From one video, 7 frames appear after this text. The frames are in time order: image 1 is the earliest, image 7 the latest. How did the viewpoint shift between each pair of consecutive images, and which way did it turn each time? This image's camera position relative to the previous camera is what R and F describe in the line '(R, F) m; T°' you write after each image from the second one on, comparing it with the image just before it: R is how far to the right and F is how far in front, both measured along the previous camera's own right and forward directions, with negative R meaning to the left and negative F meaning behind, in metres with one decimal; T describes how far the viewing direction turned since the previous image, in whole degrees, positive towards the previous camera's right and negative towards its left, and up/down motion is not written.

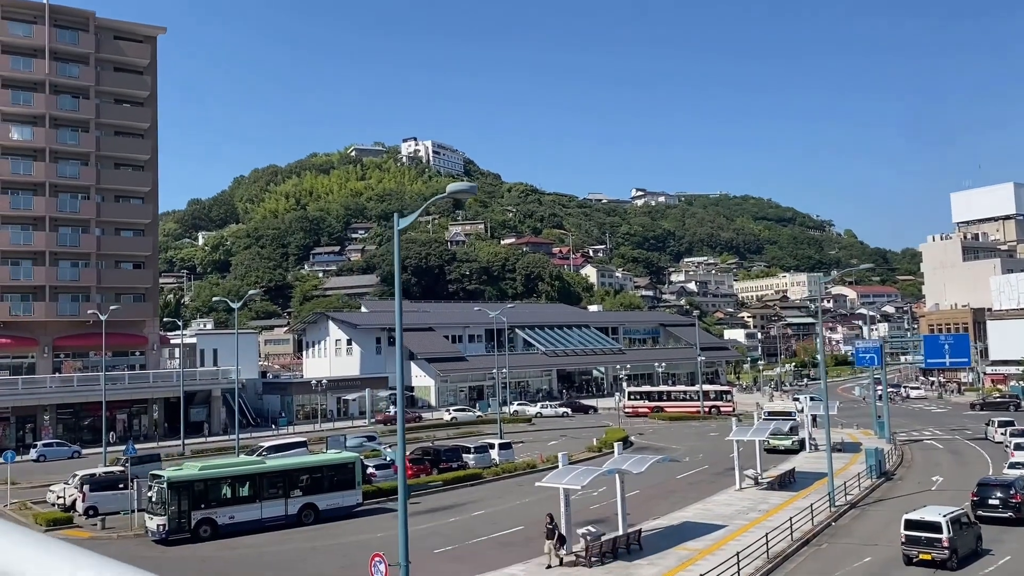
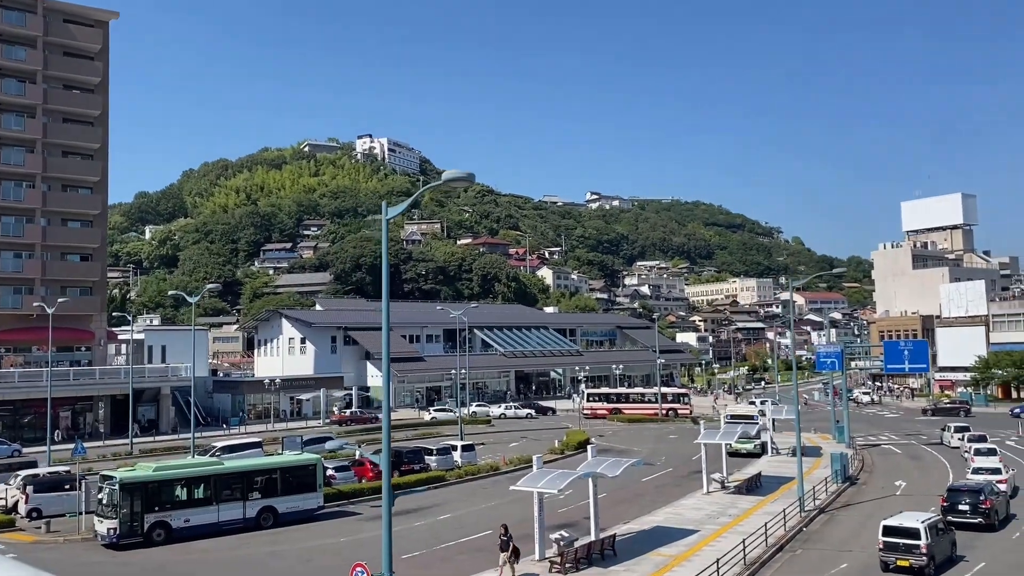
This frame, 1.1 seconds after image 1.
(-0.6, +0.6) m; +3°
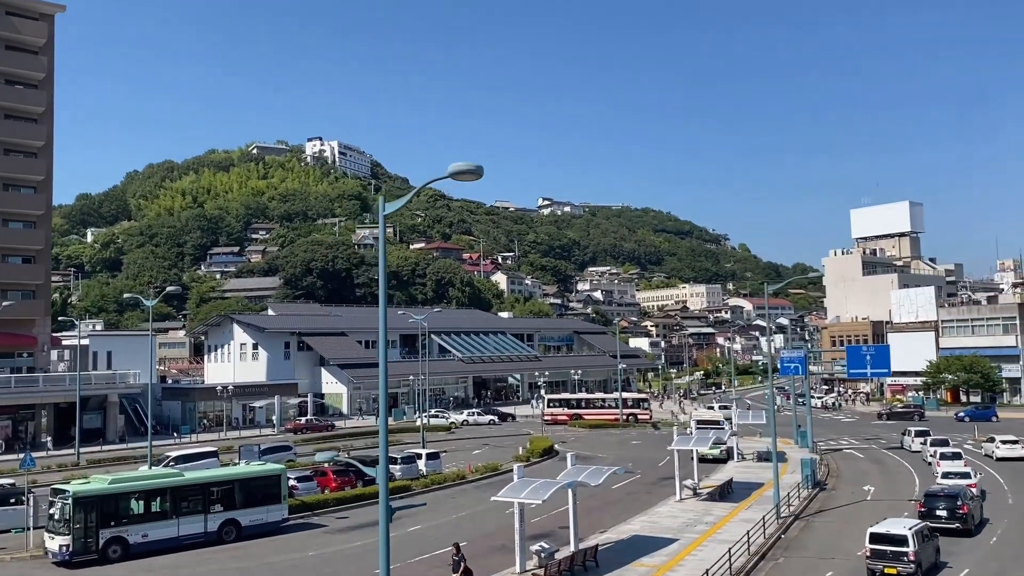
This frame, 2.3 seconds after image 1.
(-0.8, +0.7) m; +4°
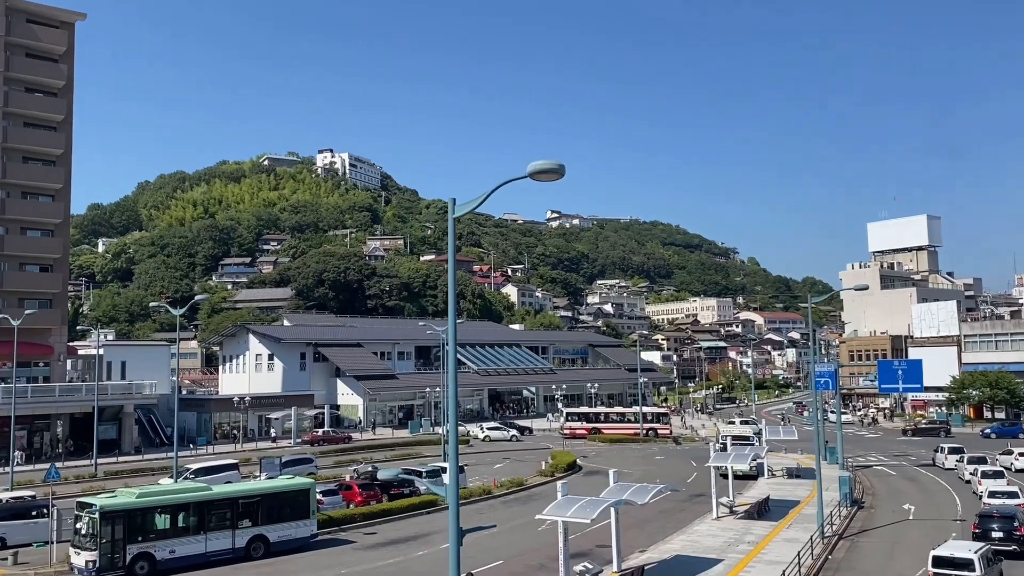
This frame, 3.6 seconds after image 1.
(-0.9, +0.5) m; -1°
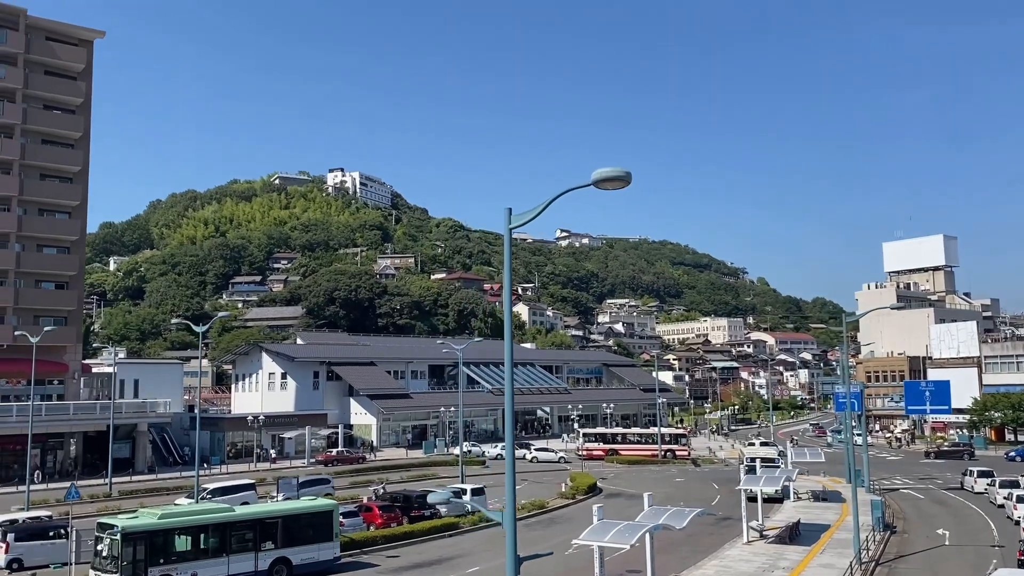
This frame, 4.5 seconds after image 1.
(-0.6, +0.4) m; -1°
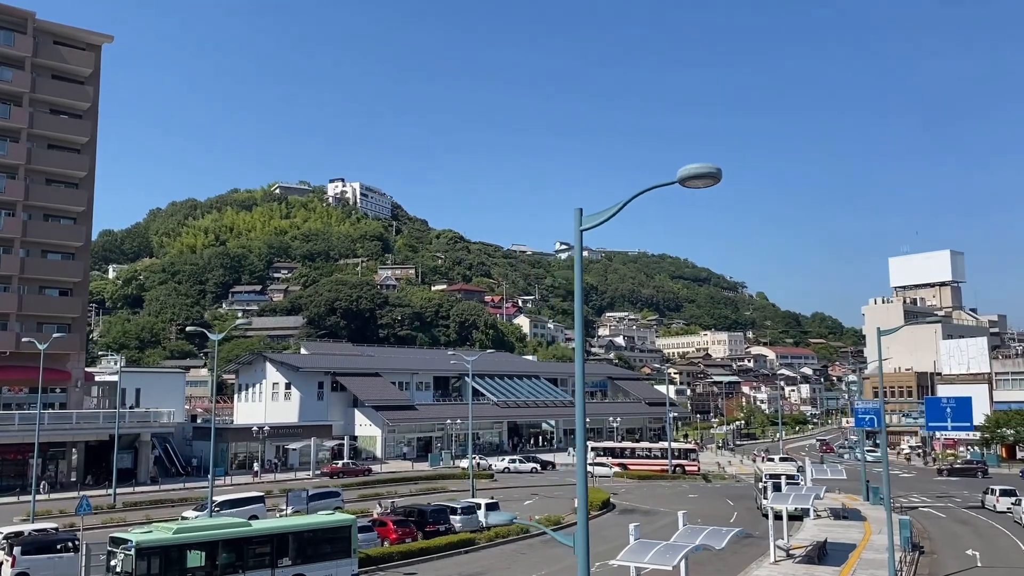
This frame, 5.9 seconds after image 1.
(-0.9, +0.6) m; 0°
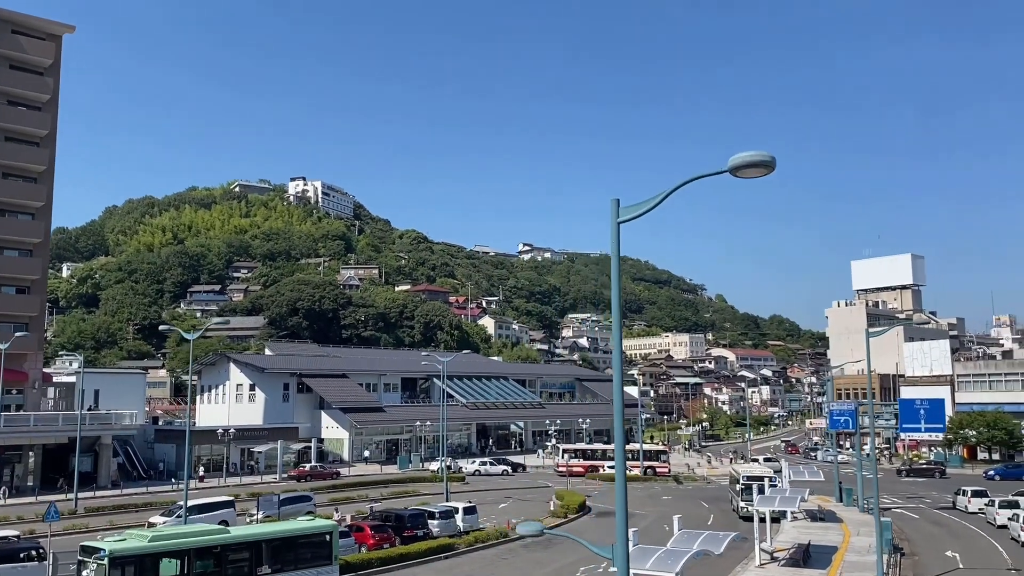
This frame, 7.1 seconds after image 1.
(-0.8, +0.5) m; +3°
